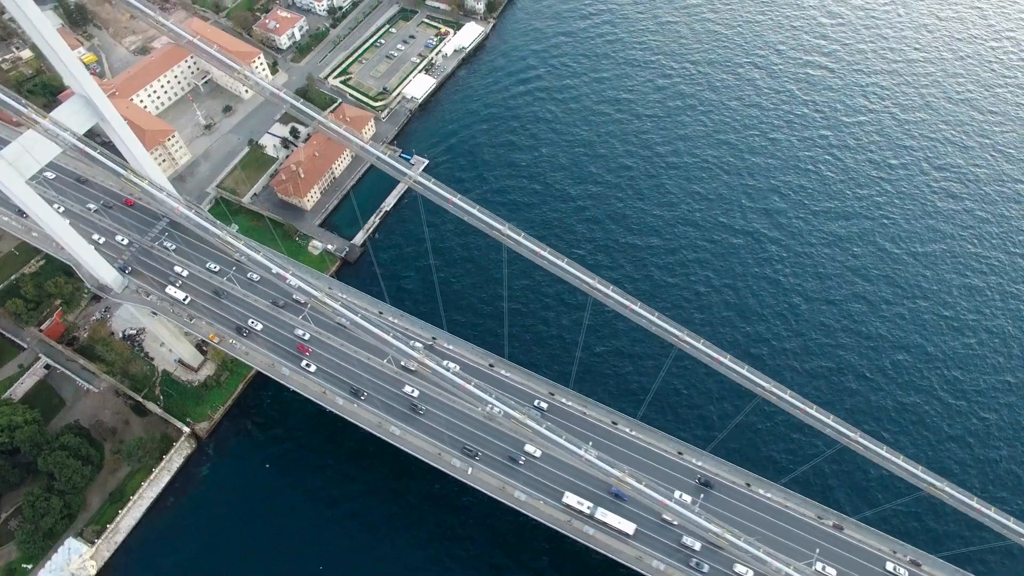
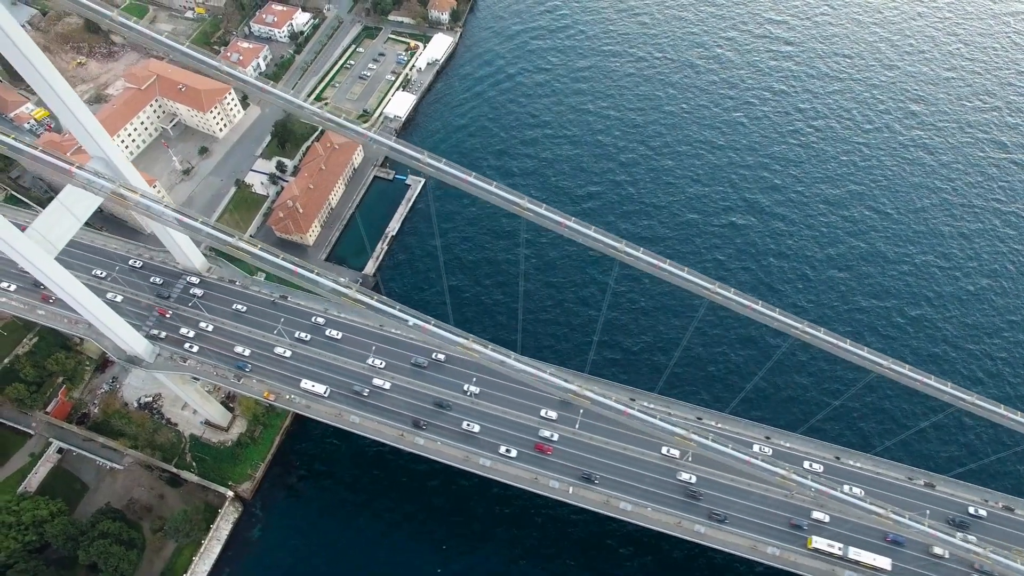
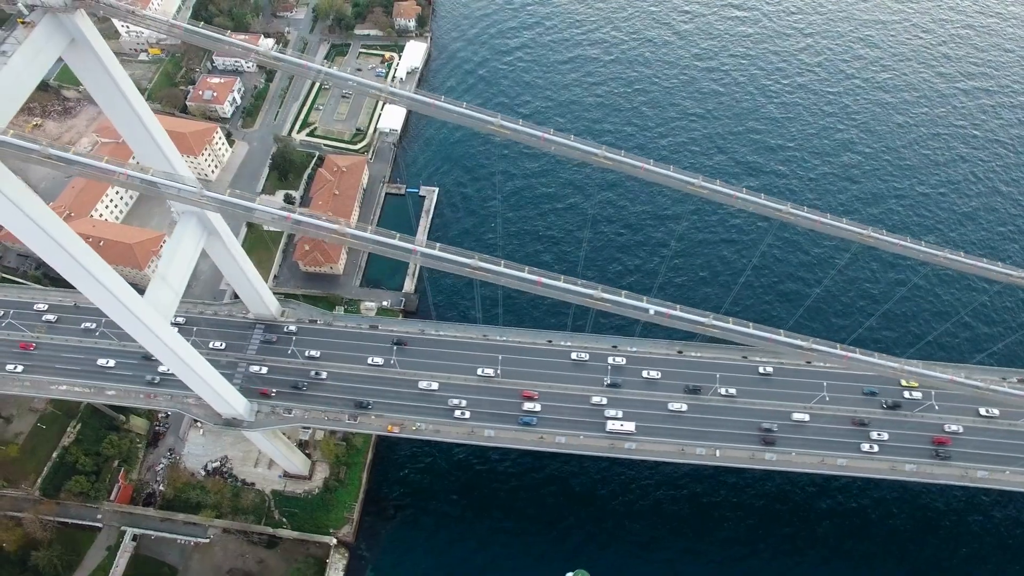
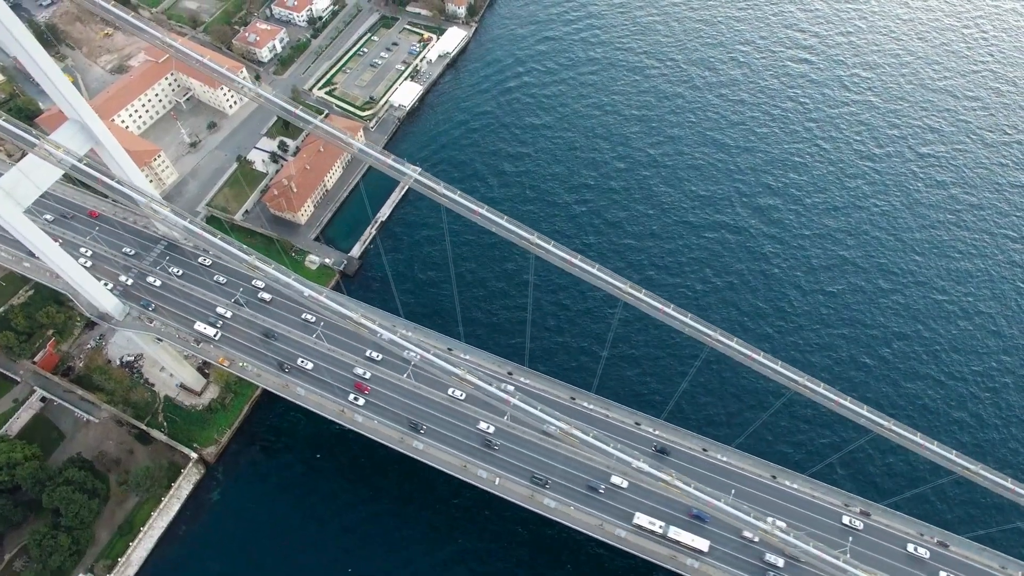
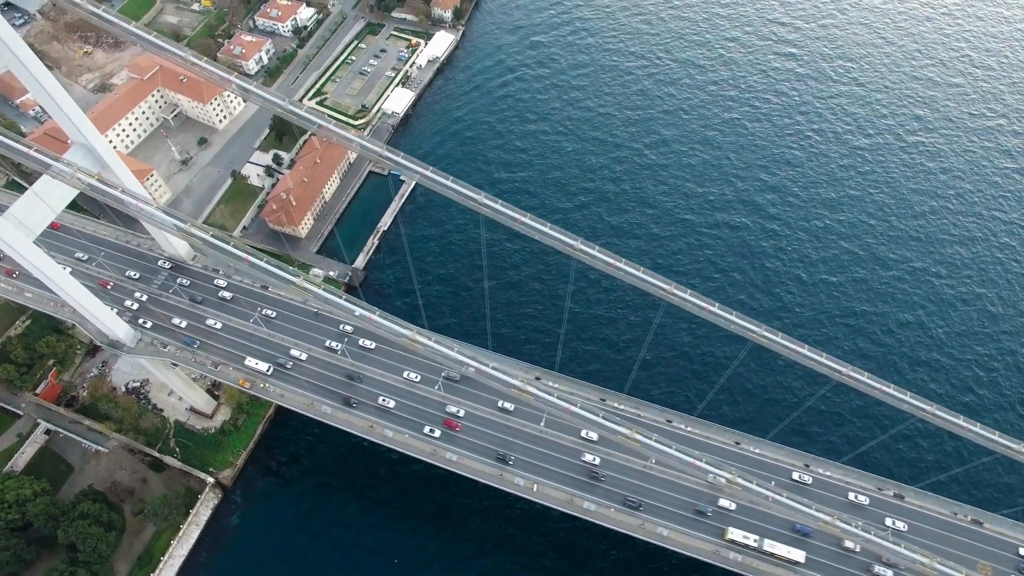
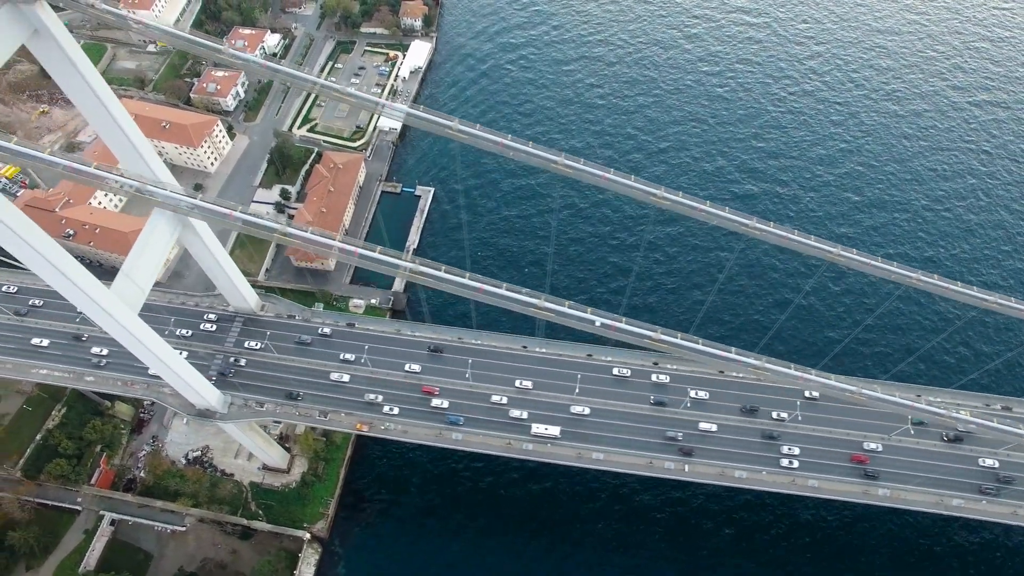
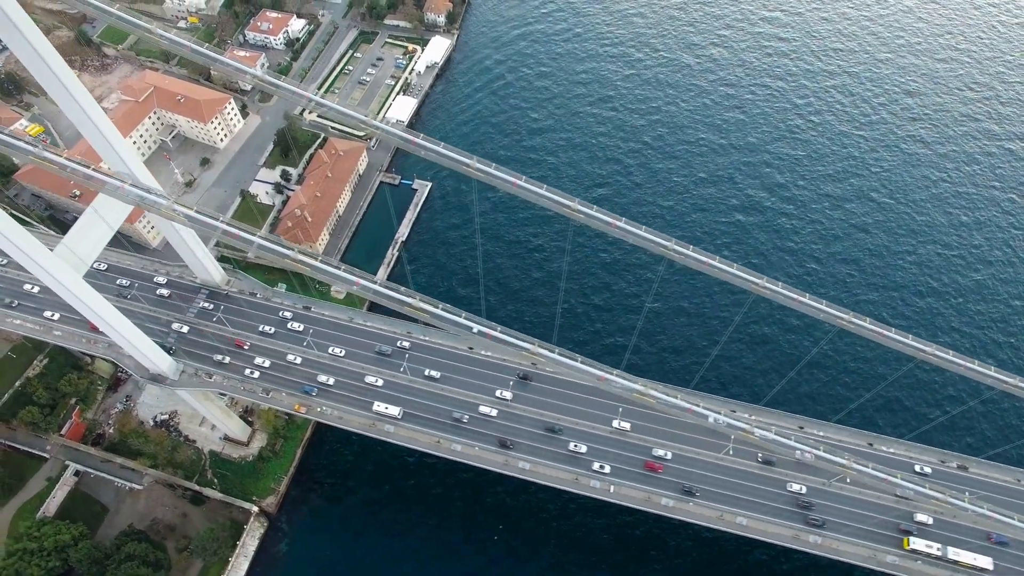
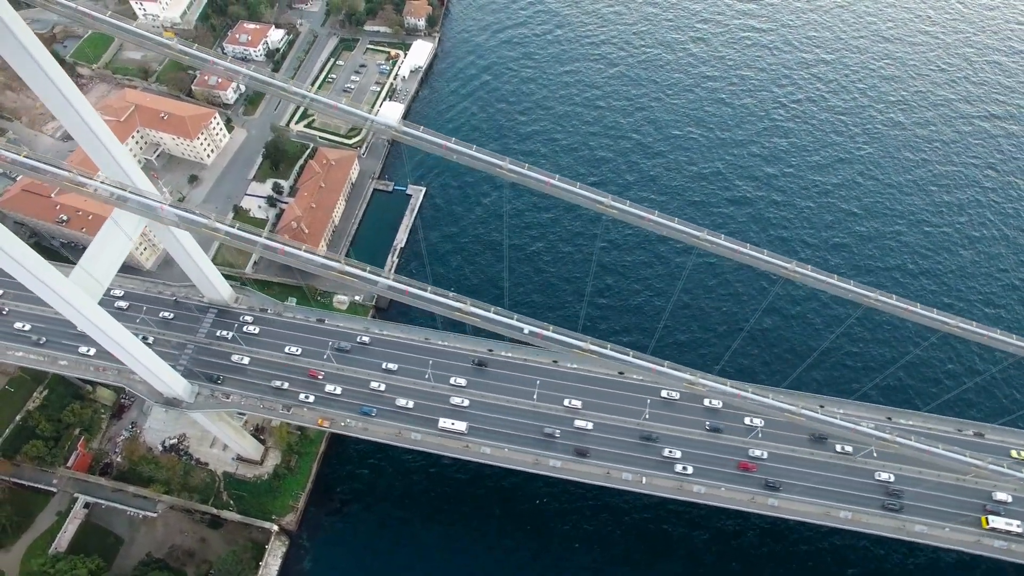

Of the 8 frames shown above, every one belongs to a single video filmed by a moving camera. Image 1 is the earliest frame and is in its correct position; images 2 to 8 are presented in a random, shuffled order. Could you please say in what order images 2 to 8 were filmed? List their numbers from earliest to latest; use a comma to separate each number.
4, 5, 2, 7, 8, 6, 3
